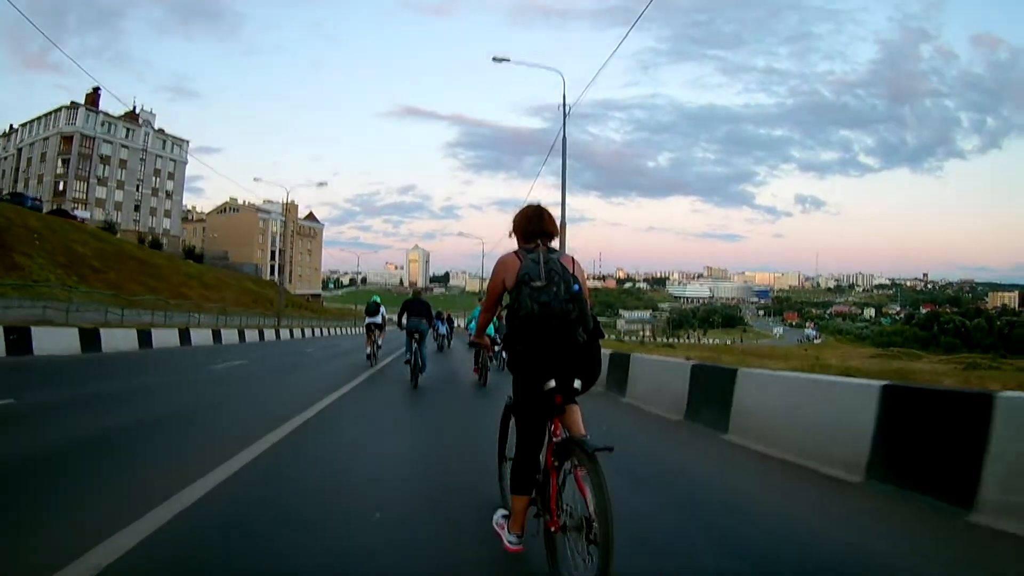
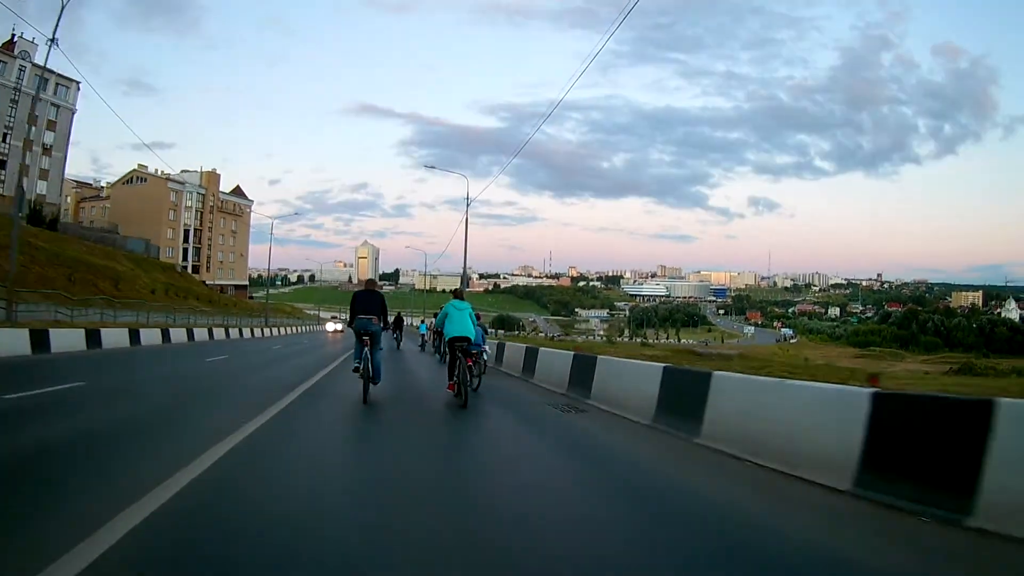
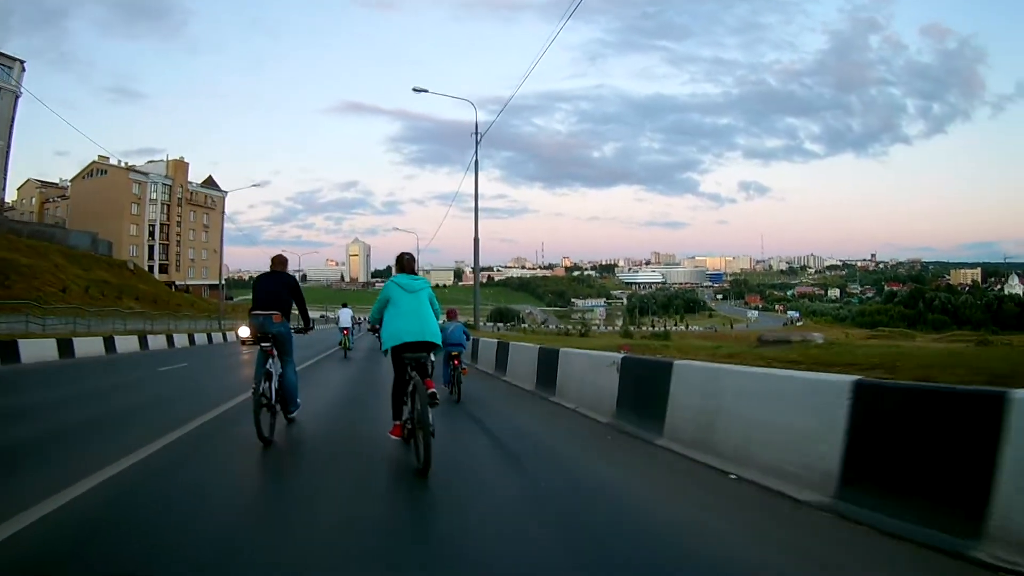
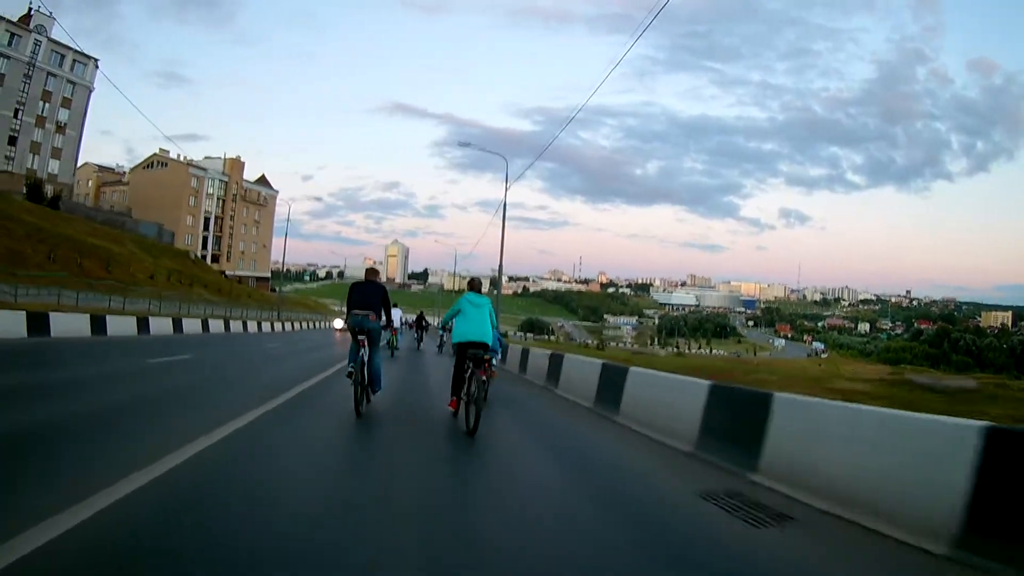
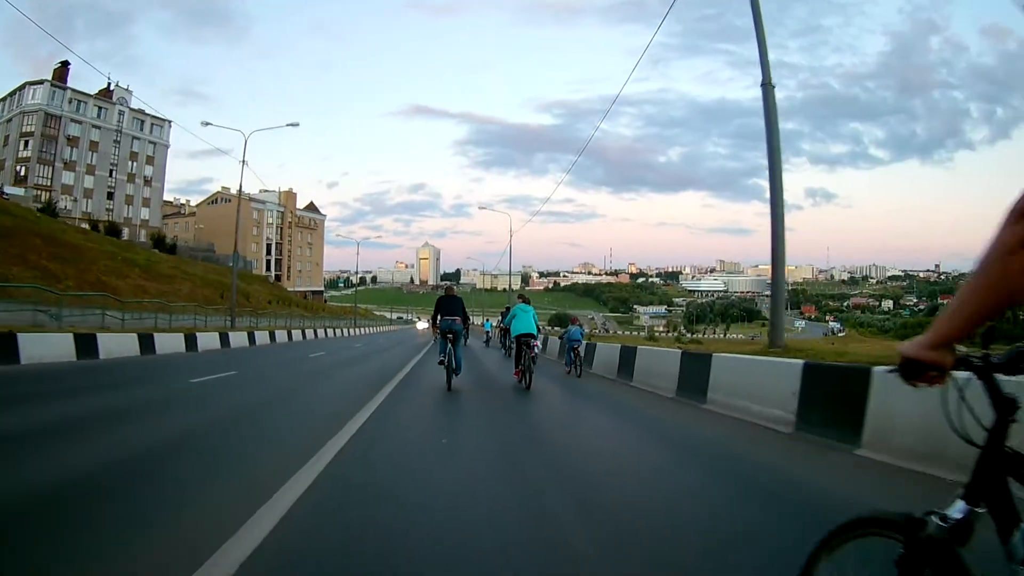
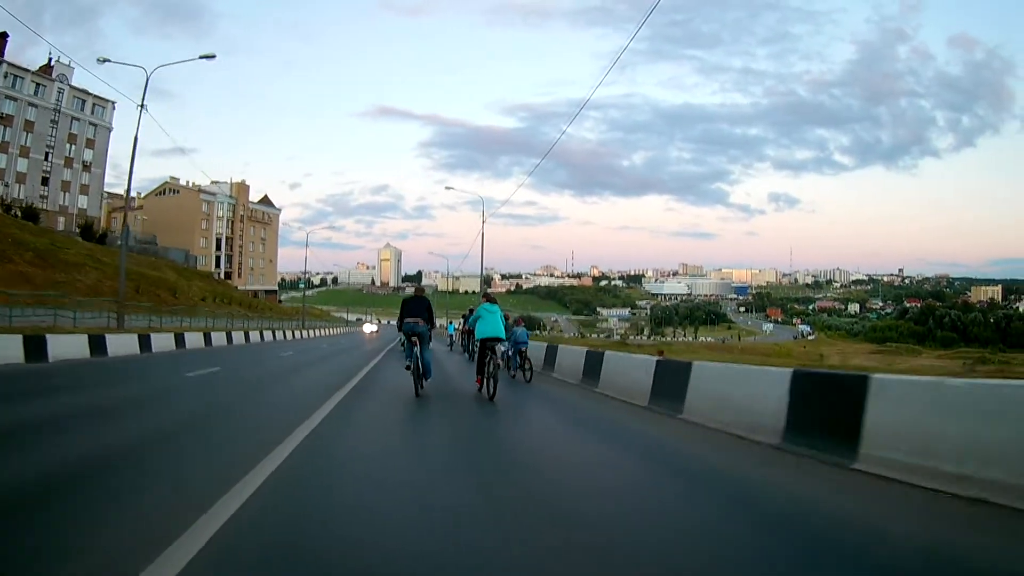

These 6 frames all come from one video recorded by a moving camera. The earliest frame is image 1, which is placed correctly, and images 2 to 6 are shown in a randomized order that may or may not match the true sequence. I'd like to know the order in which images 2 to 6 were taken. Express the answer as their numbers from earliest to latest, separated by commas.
5, 6, 2, 4, 3
